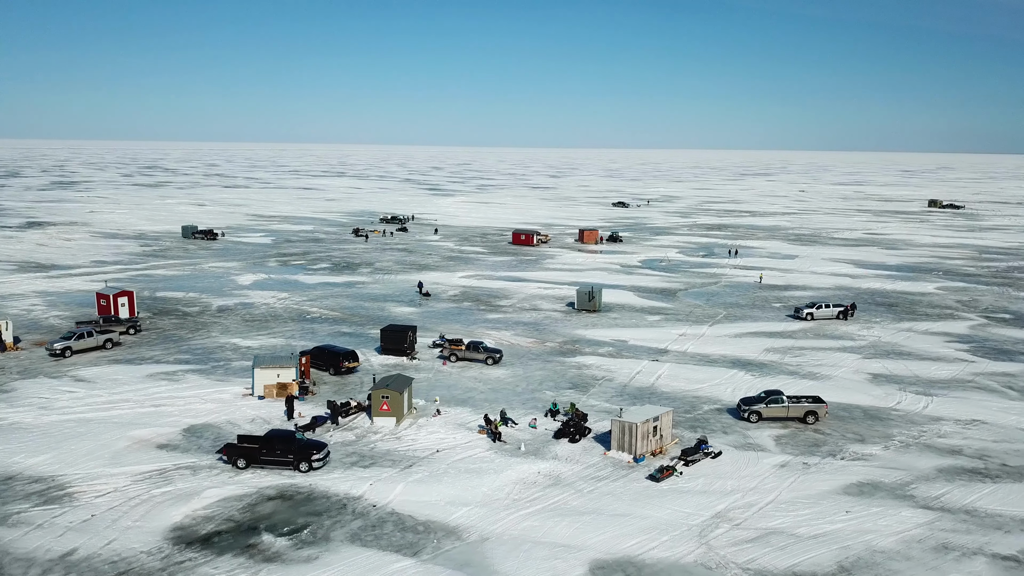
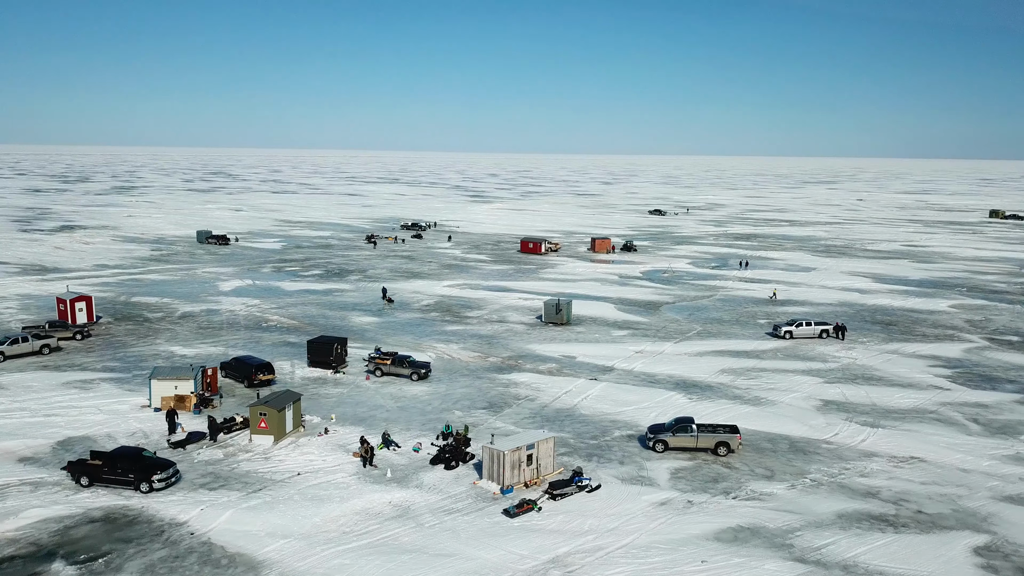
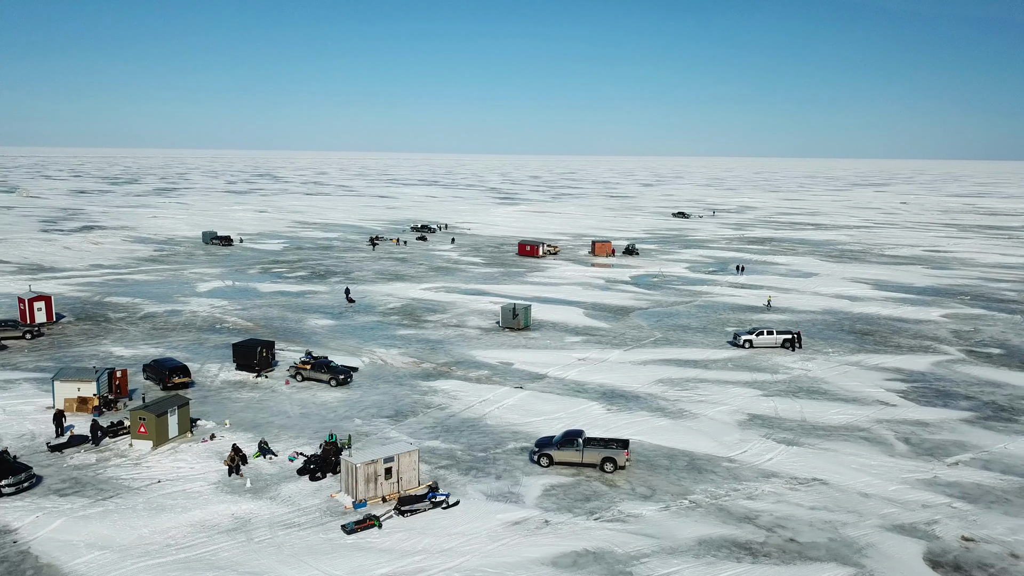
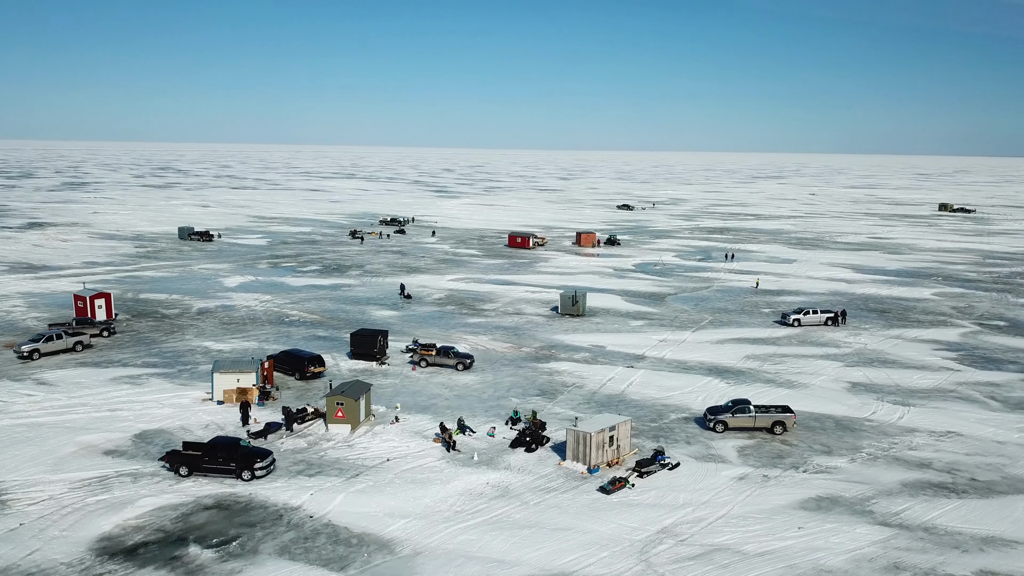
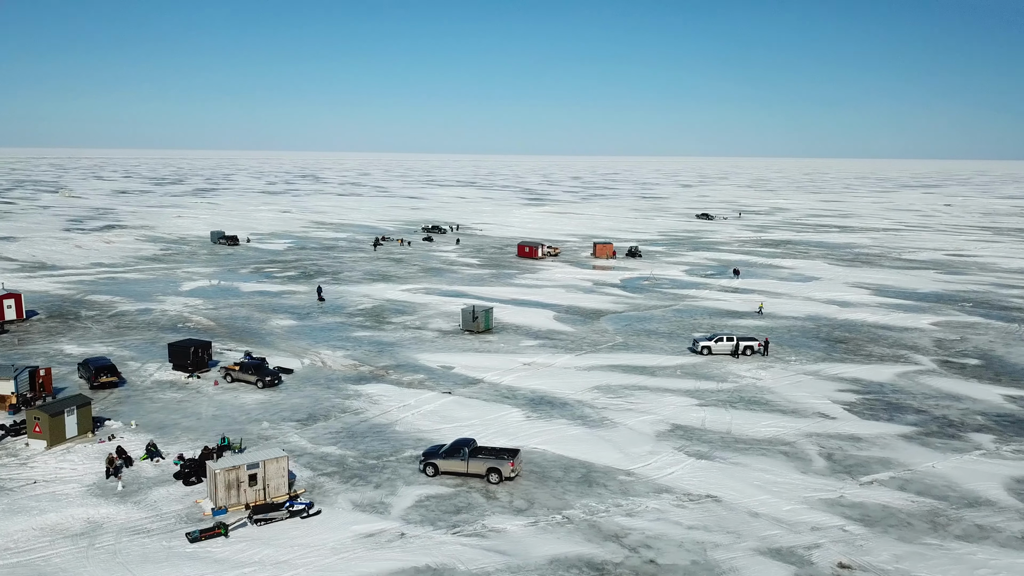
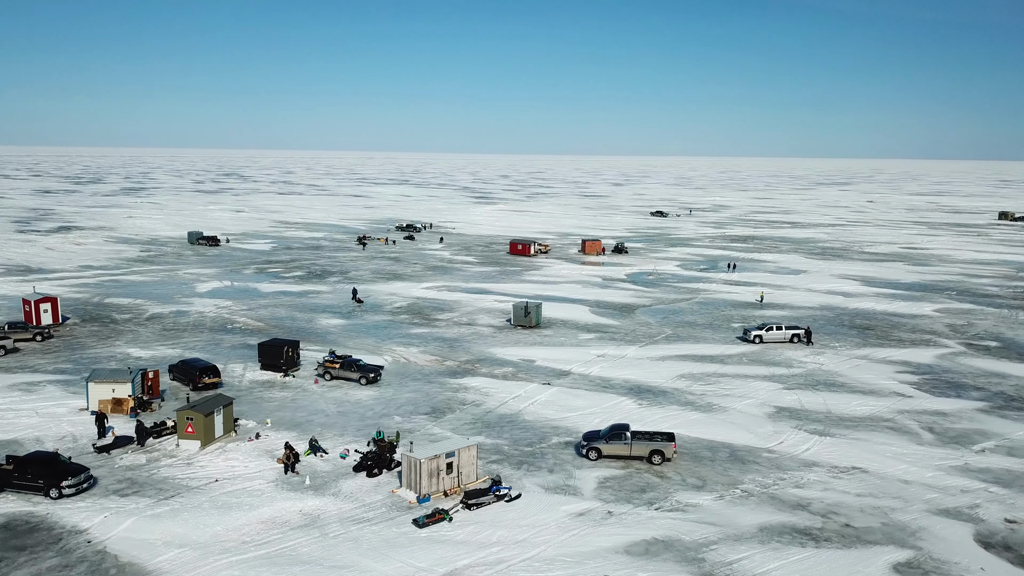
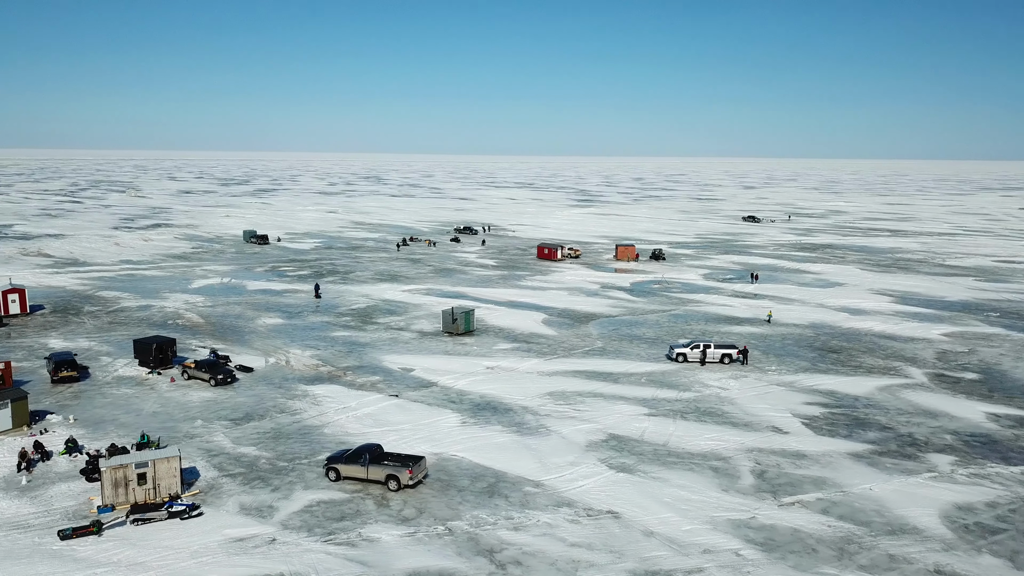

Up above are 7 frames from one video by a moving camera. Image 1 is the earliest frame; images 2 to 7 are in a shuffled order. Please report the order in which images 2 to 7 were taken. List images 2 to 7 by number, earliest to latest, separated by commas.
4, 2, 6, 3, 5, 7
